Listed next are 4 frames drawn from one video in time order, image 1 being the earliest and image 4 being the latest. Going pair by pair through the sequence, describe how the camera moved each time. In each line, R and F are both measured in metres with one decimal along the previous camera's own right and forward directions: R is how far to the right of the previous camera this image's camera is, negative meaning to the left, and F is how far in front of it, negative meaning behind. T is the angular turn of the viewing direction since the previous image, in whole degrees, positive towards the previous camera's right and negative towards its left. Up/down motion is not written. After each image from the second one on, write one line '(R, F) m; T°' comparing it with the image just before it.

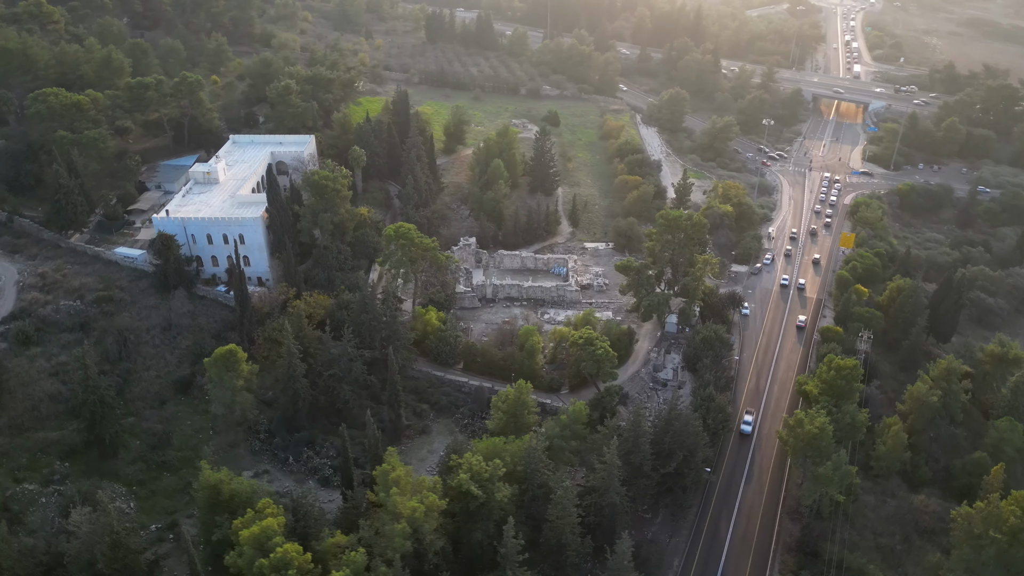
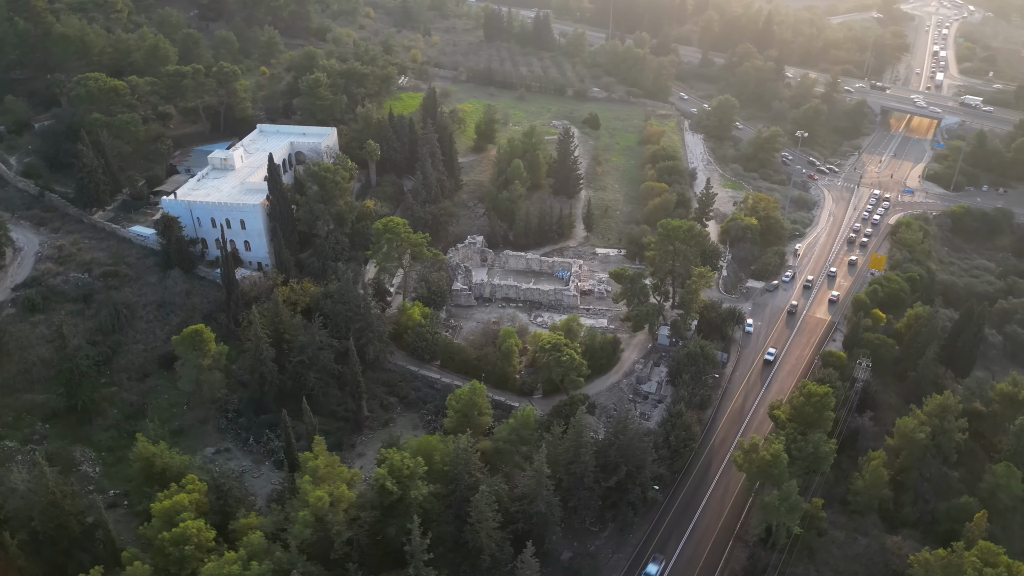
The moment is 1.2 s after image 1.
(+9.8, +0.8) m; -6°
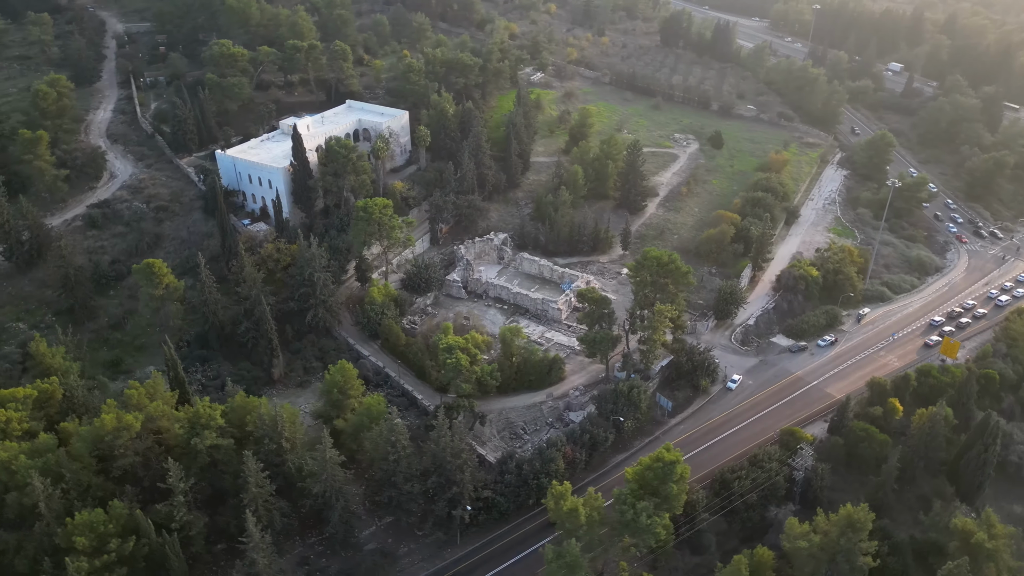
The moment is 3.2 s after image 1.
(+29.0, +5.4) m; -19°
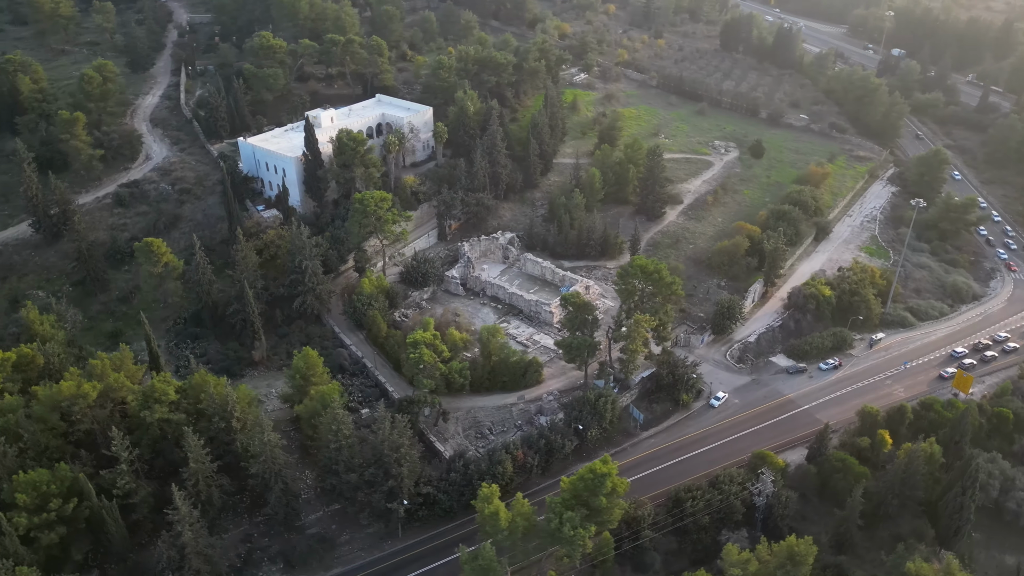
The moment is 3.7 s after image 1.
(+9.8, +0.7) m; -6°
